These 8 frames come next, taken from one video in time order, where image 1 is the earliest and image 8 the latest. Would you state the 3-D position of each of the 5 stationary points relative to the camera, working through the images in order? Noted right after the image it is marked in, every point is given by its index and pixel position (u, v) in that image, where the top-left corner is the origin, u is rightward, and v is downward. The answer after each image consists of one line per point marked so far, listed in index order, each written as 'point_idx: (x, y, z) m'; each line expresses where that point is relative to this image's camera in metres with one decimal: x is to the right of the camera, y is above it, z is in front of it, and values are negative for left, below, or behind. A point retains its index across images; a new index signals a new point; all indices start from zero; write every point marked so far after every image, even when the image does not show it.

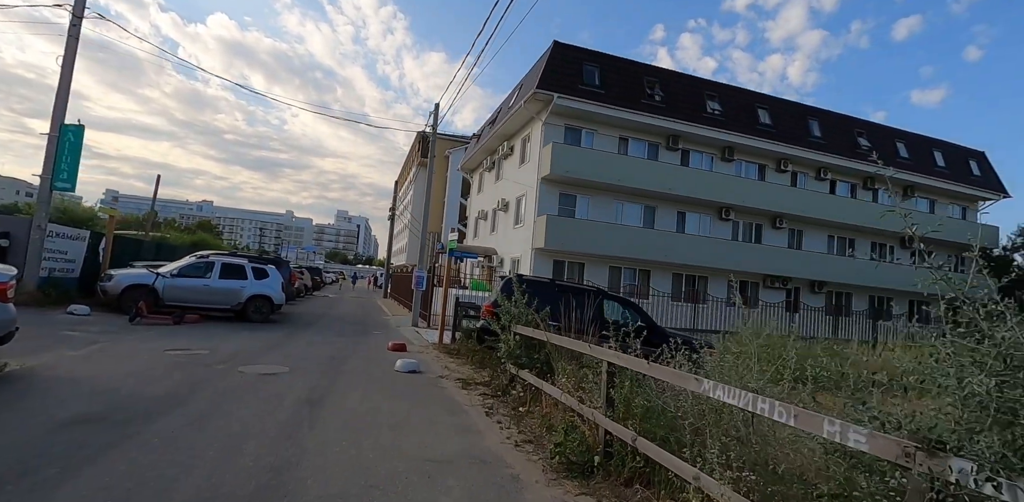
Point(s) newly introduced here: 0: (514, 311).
0: (0.0, -1.1, +8.9) m
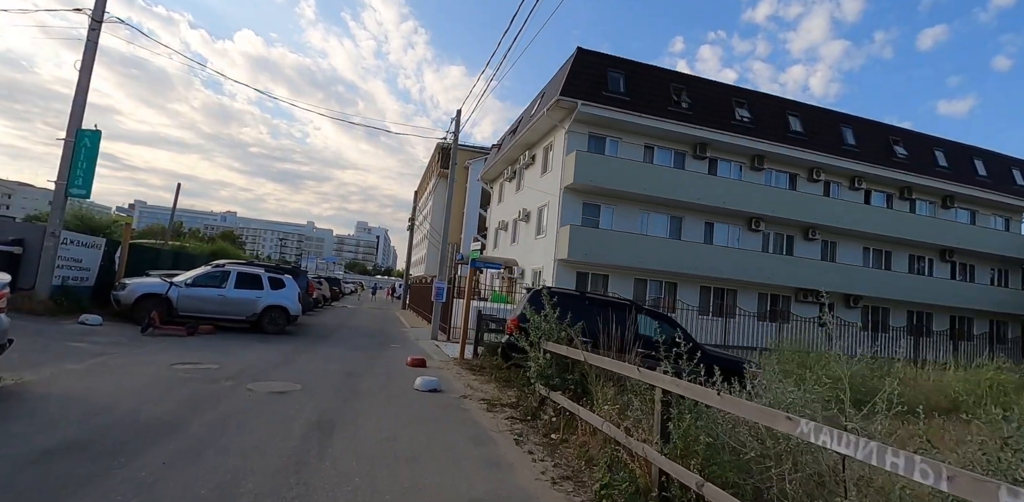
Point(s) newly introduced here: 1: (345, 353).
0: (+0.5, -1.2, +8.1) m
1: (-4.3, -2.7, +12.6) m
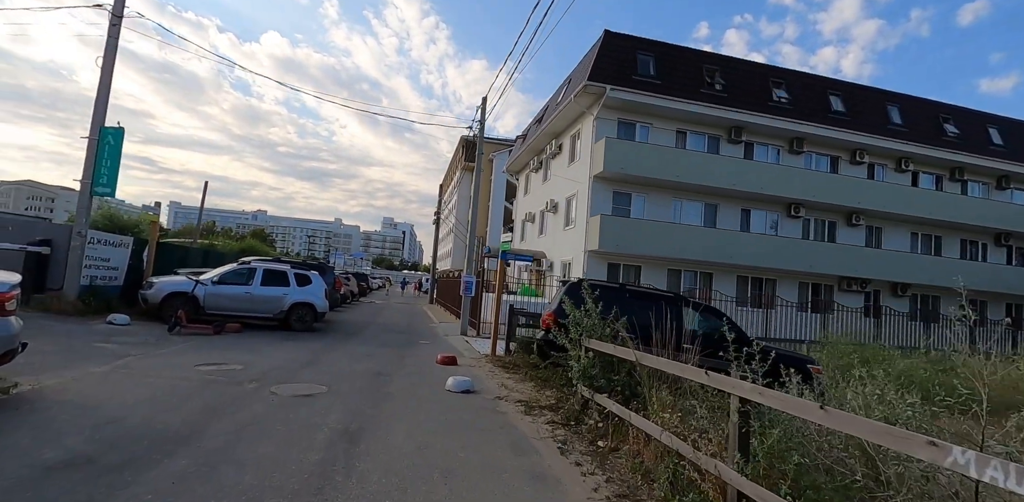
0: (+1.1, -1.1, +7.4) m
1: (-3.5, -2.5, +12.2) m
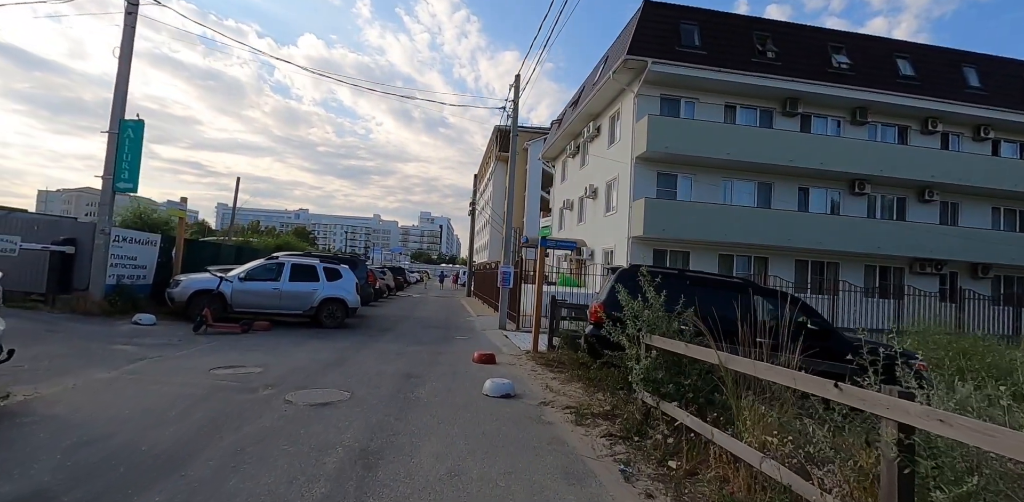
0: (+1.7, -0.8, +6.2) m
1: (-2.5, -2.3, +11.3) m
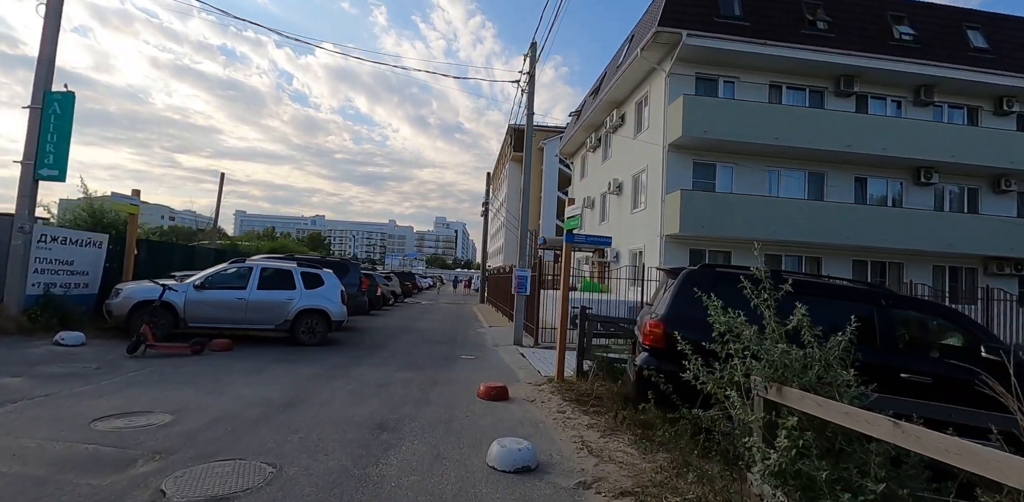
0: (+1.9, -0.7, +3.5) m
1: (-2.1, -2.3, +8.7) m
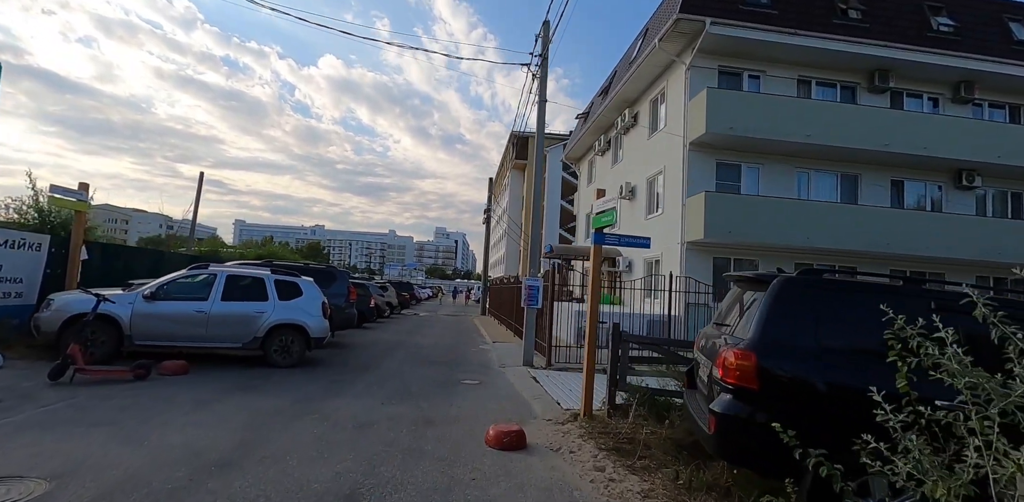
0: (+2.1, -0.6, +1.7) m
1: (-1.9, -2.3, +7.0) m
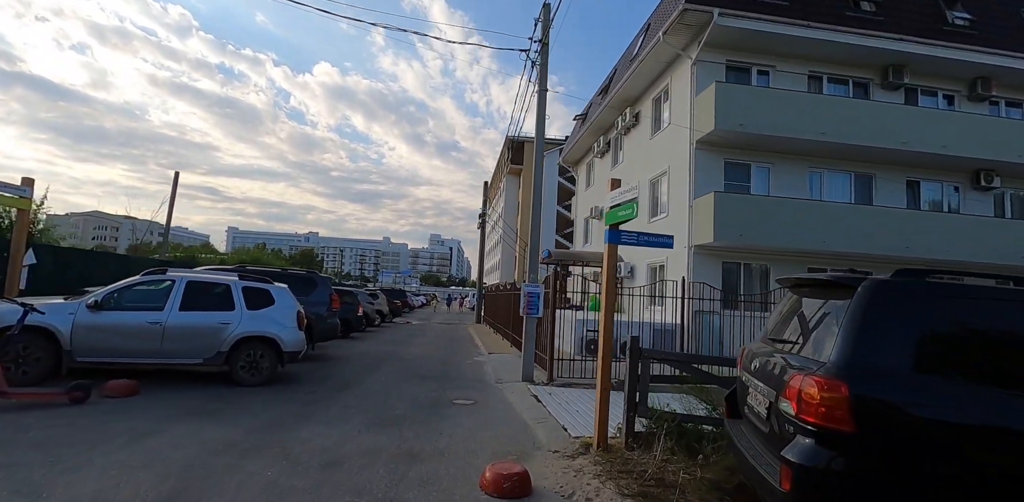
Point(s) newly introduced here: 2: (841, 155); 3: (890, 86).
0: (+2.1, -0.6, +0.7) m
1: (-1.9, -2.3, +5.8) m
2: (+12.0, +3.5, +17.9) m
3: (+14.4, +6.3, +18.3) m
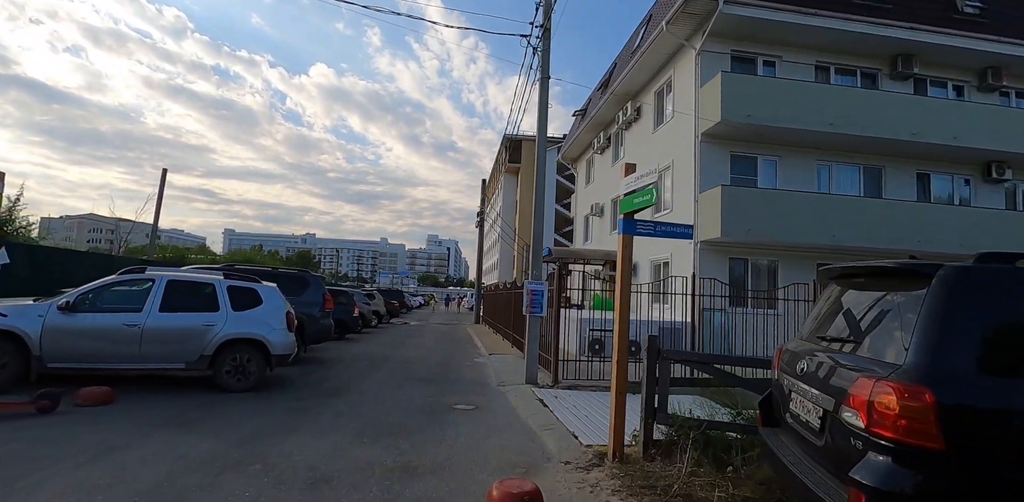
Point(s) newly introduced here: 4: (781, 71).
0: (+2.2, -0.5, +0.1) m
1: (-1.8, -2.2, +5.3) m
2: (+12.0, +3.7, +17.4) m
3: (+14.3, +6.4, +17.9) m
4: (+9.6, +6.5, +17.4) m
